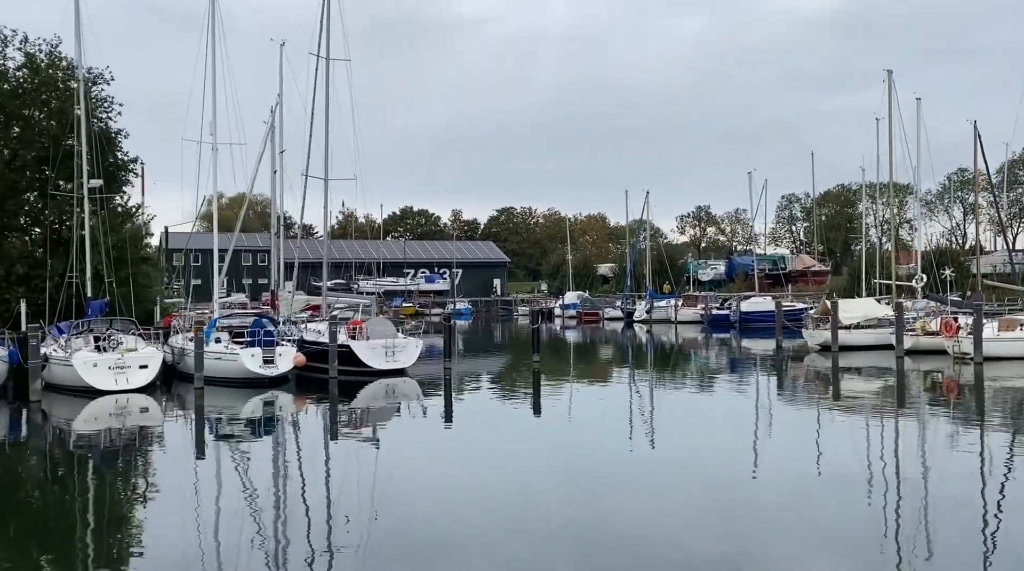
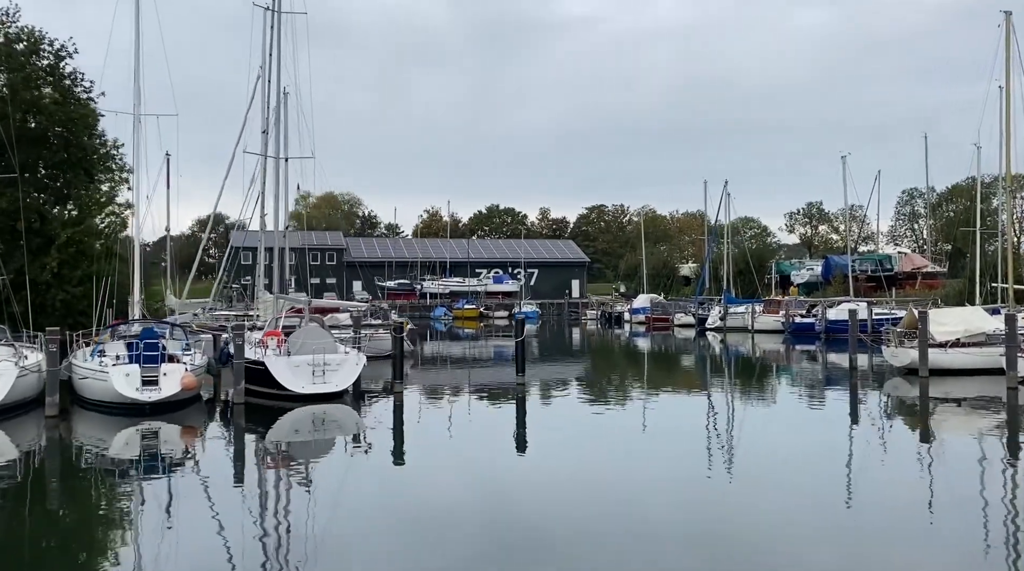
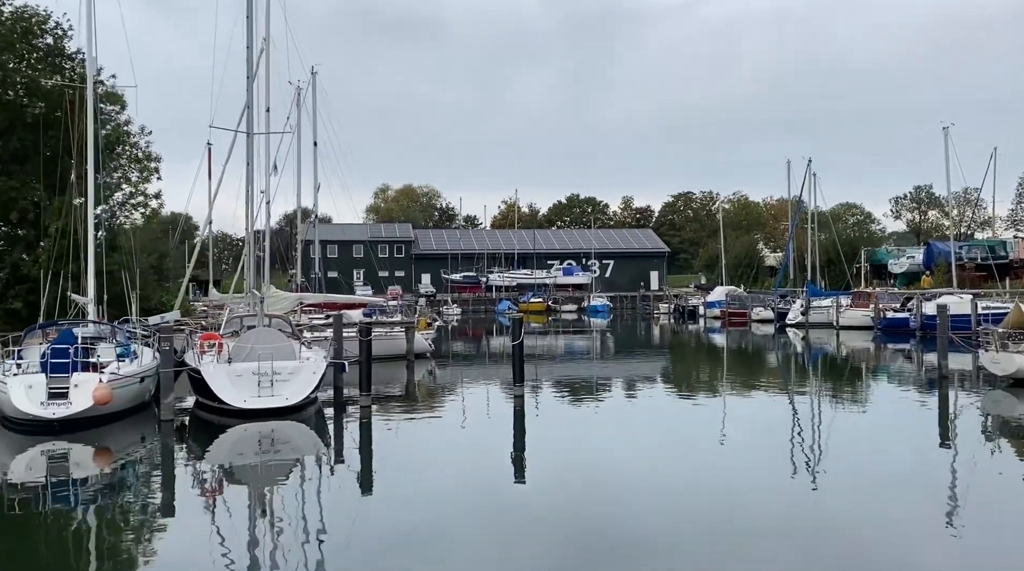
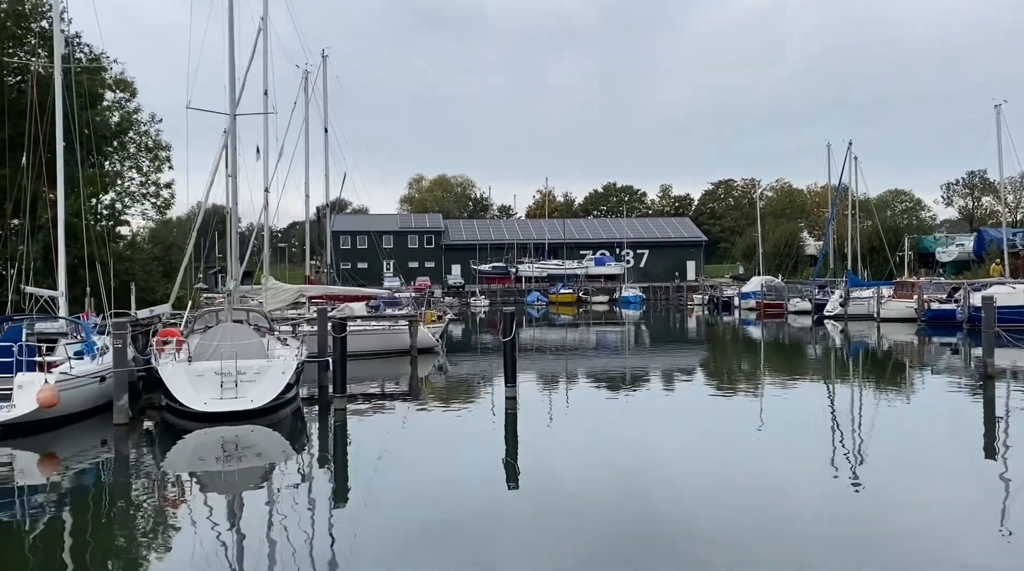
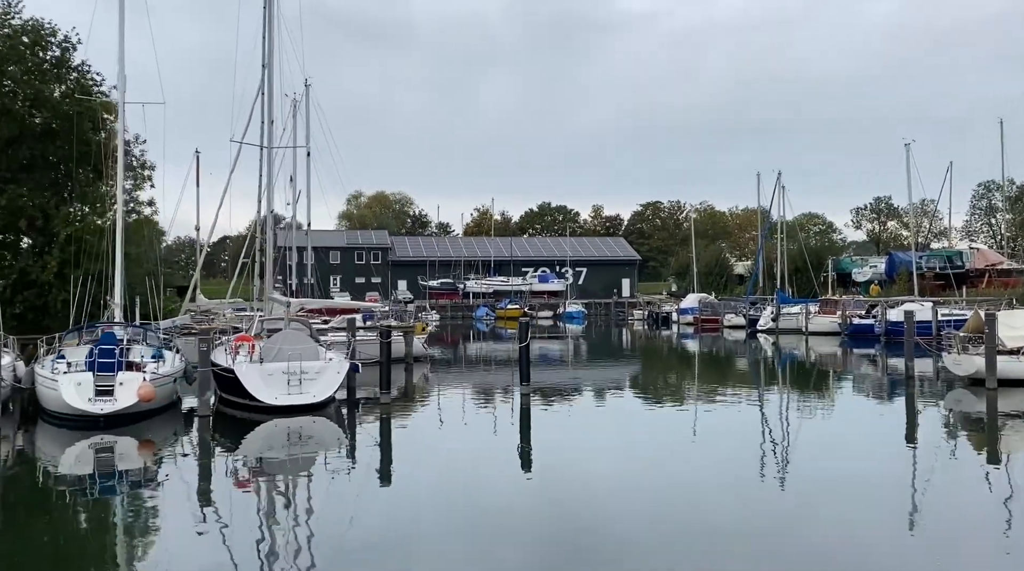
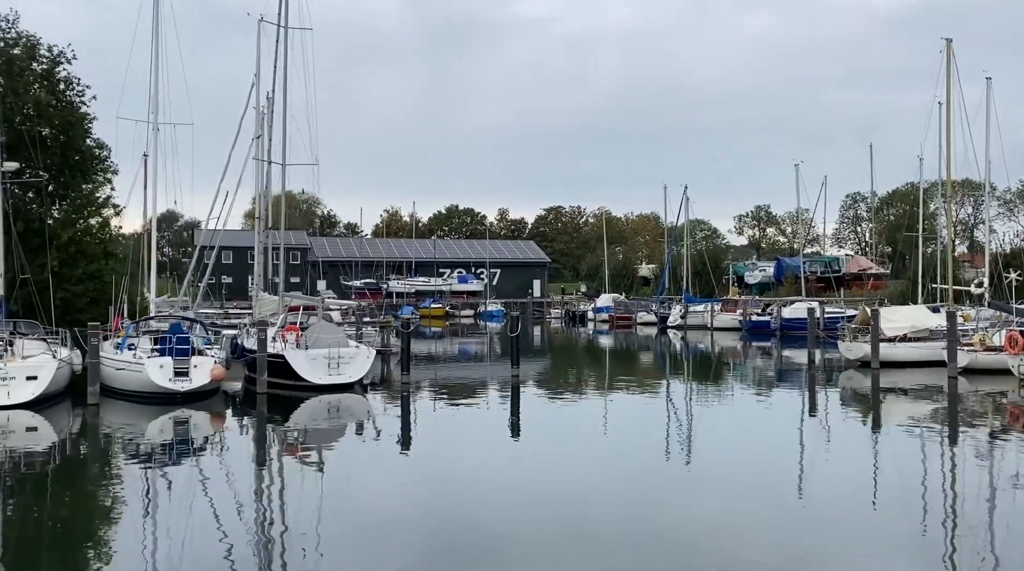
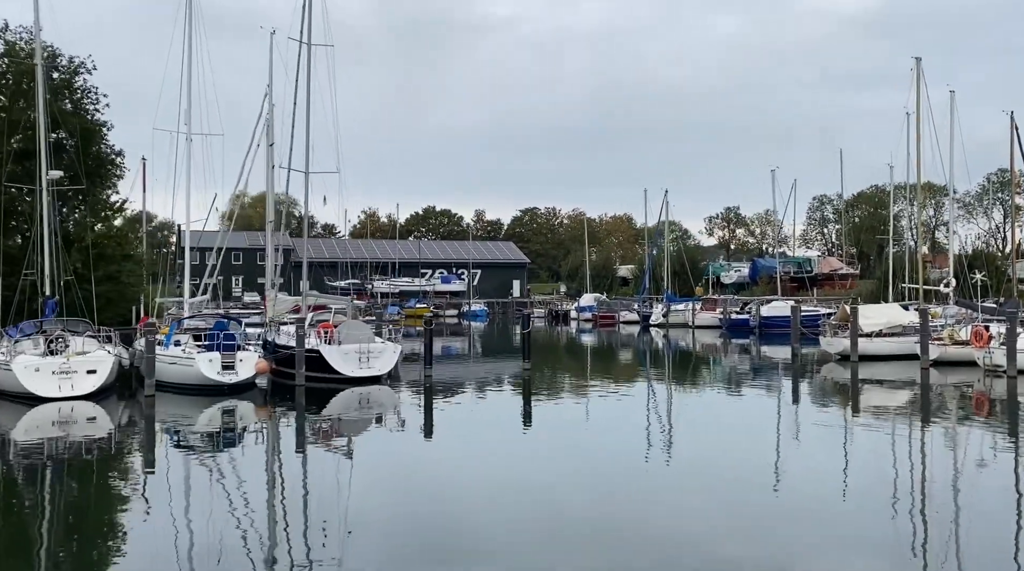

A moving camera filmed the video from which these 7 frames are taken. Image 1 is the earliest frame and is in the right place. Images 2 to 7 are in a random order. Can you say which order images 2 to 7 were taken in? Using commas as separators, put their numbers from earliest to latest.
7, 6, 2, 5, 3, 4
